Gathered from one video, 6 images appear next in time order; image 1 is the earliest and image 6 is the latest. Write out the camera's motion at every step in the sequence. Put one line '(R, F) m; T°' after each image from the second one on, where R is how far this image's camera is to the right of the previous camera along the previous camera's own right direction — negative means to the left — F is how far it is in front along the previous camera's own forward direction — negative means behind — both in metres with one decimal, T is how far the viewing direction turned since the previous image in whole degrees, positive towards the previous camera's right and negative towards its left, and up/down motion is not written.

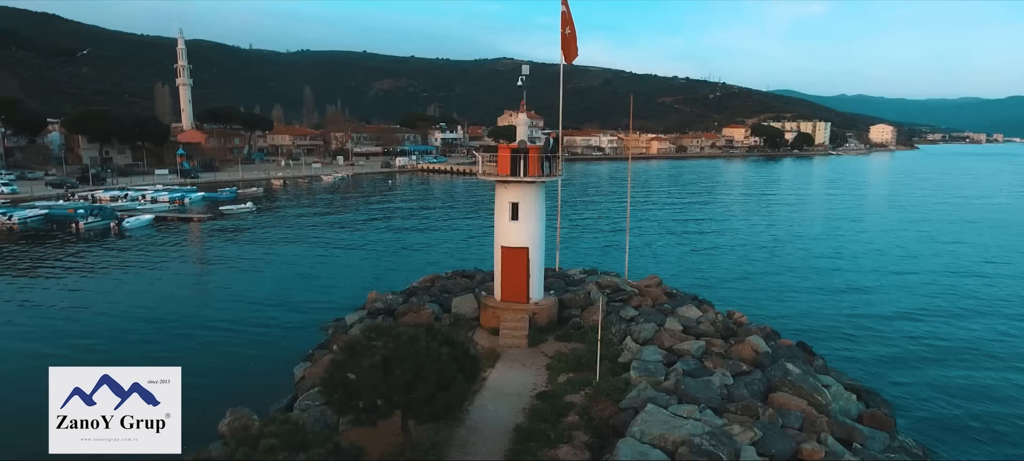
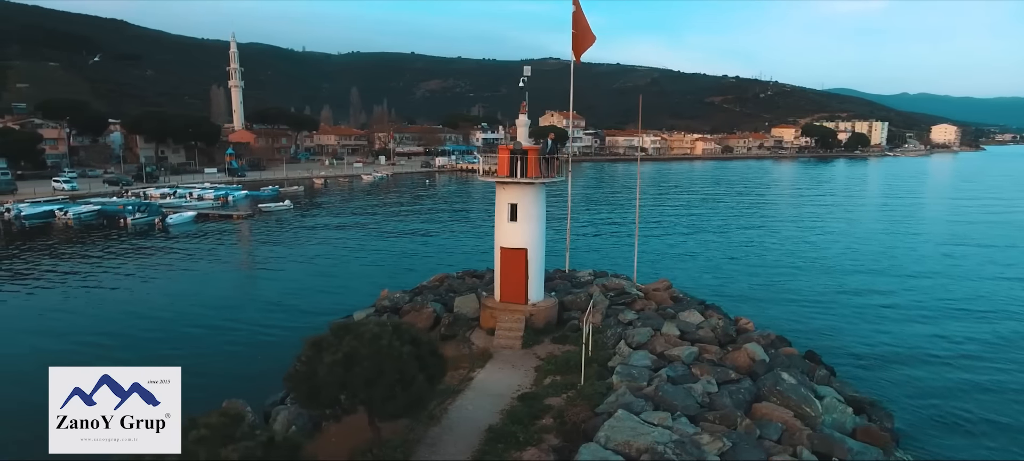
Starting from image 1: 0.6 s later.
(+1.5, 0.0) m; -4°
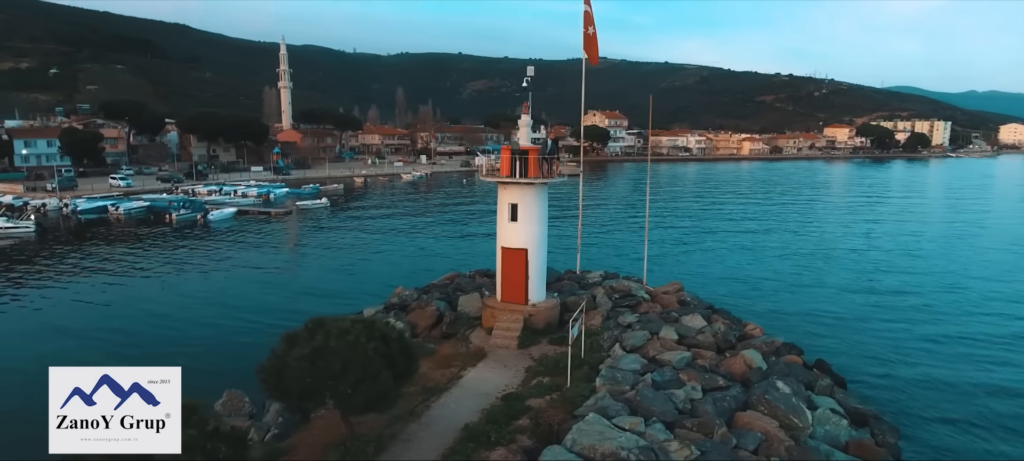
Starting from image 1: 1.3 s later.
(+1.4, 0.0) m; -4°
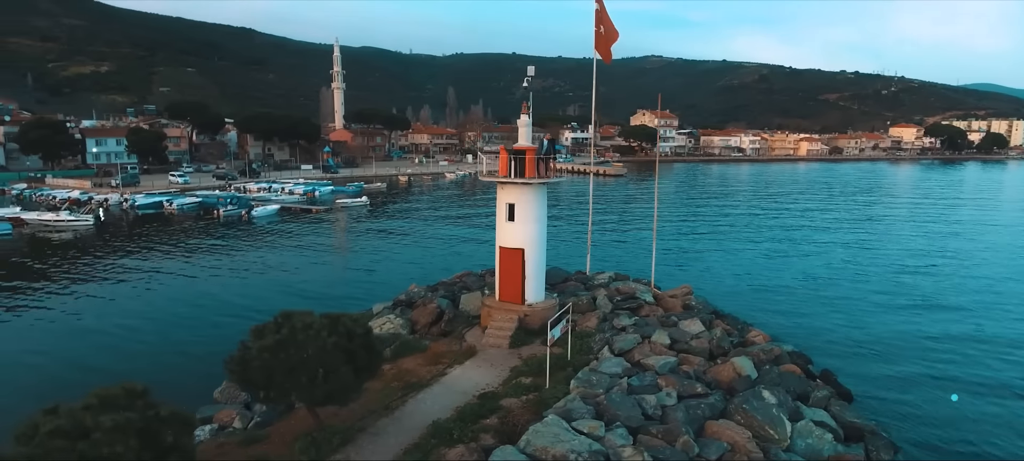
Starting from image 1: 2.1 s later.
(+1.7, 0.0) m; -5°
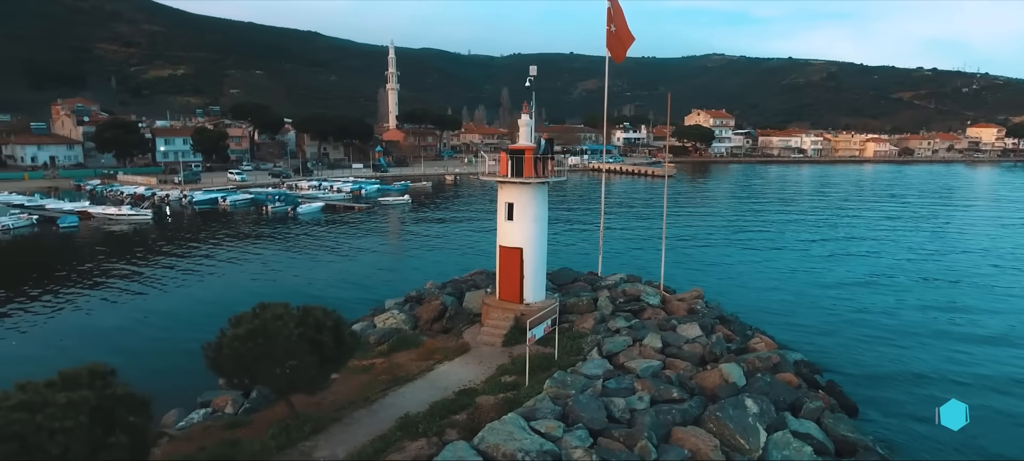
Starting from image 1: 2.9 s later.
(+1.8, 0.0) m; -6°
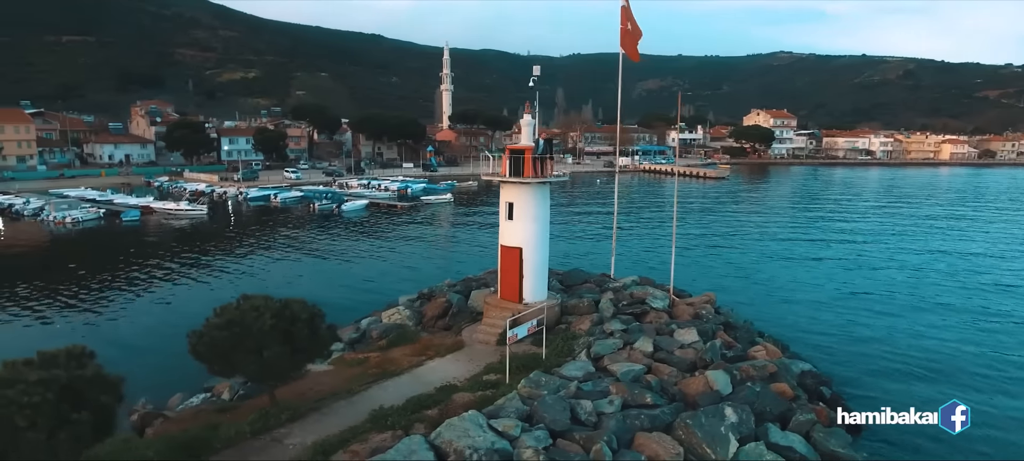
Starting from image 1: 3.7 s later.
(+1.8, 0.0) m; -6°
